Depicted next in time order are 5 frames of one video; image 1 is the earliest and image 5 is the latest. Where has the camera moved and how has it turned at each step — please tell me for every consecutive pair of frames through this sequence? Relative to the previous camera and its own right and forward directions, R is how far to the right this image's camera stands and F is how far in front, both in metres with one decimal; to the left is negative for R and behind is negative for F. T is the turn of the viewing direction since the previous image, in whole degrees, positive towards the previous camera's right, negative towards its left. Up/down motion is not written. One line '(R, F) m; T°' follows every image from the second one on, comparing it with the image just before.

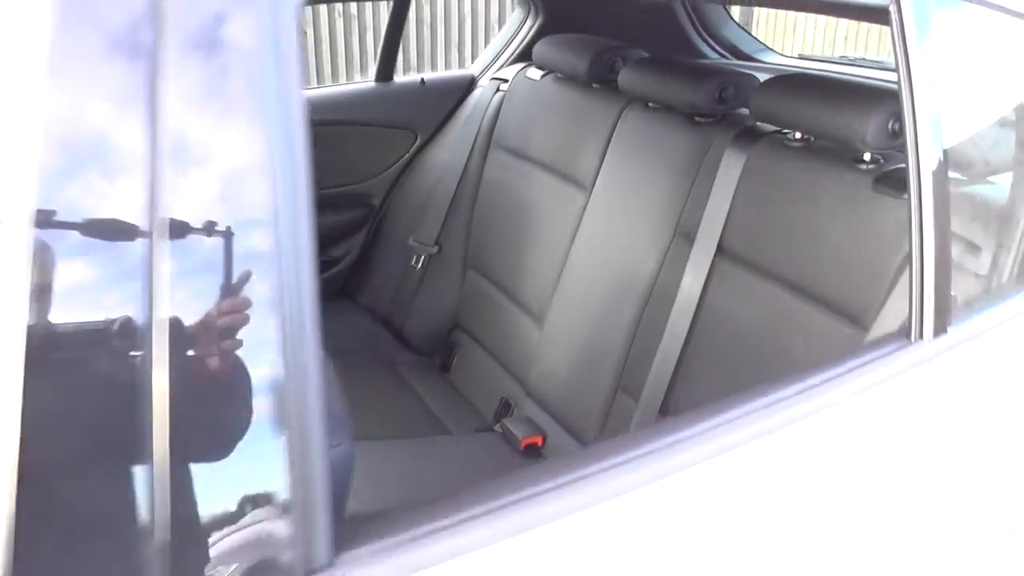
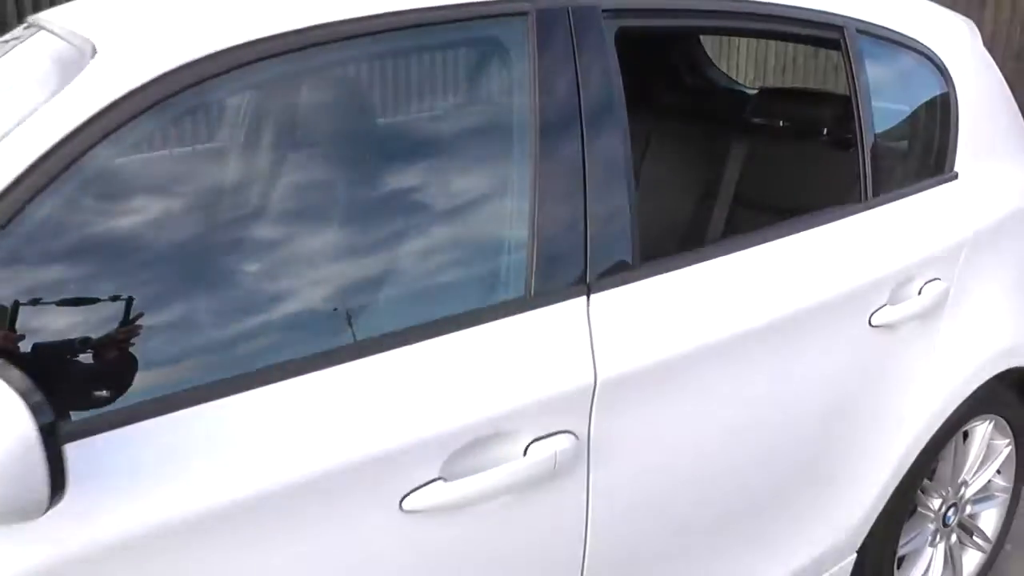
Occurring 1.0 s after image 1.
(-0.1, -0.8) m; -2°
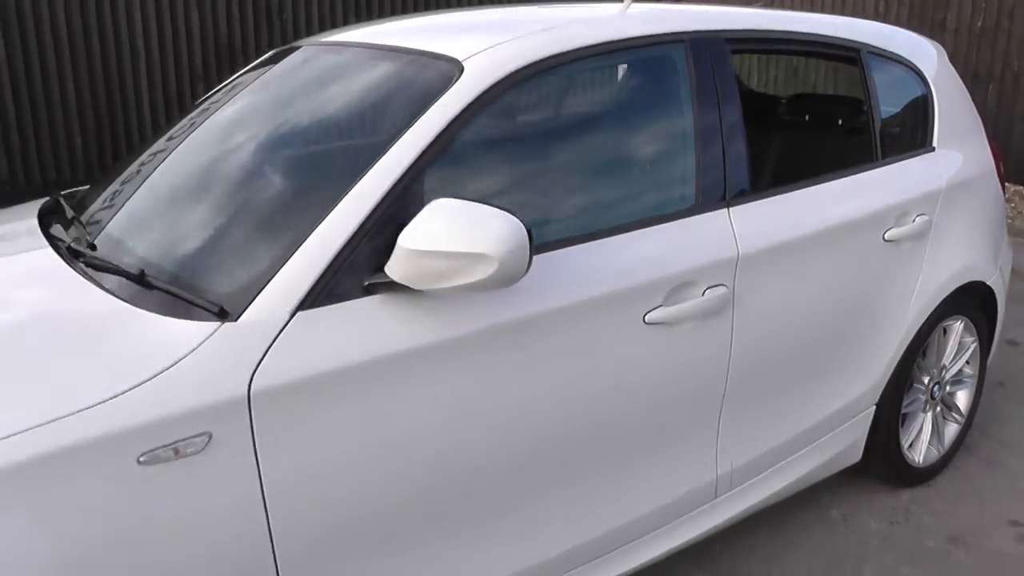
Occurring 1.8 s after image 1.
(-0.5, -0.9) m; +2°
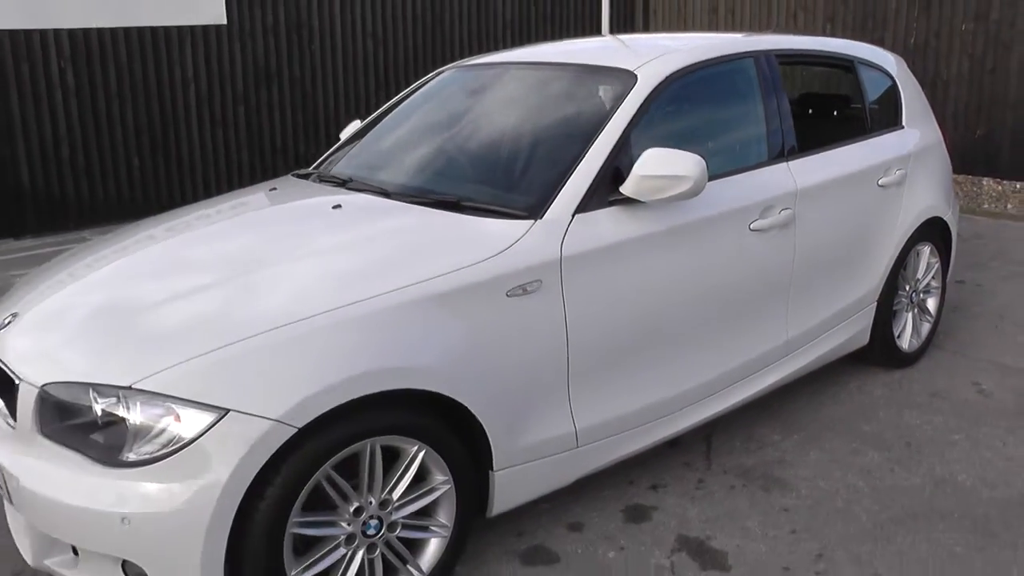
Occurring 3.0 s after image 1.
(-0.8, -1.2) m; +4°
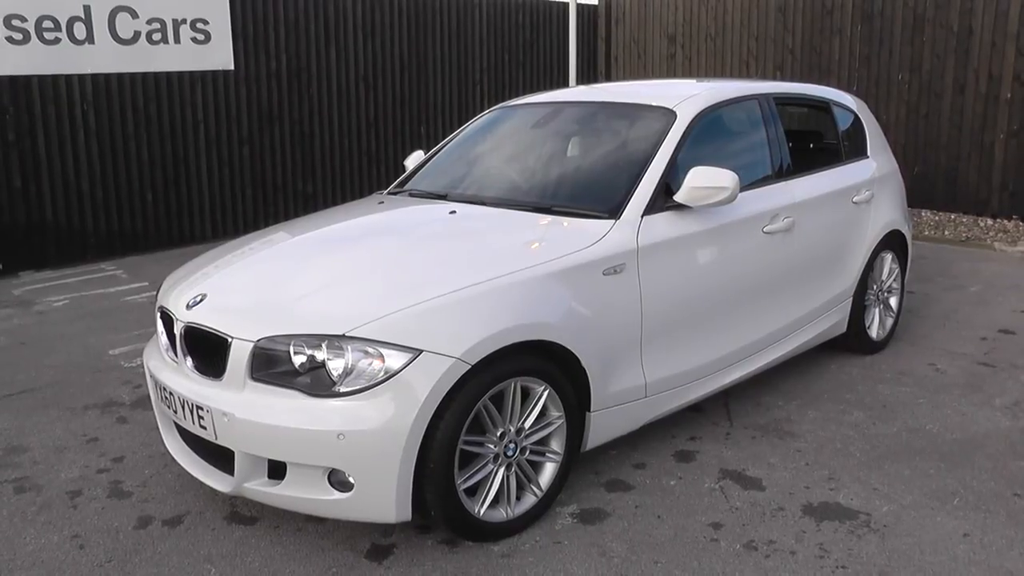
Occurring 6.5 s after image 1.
(-0.6, -0.8) m; +4°
